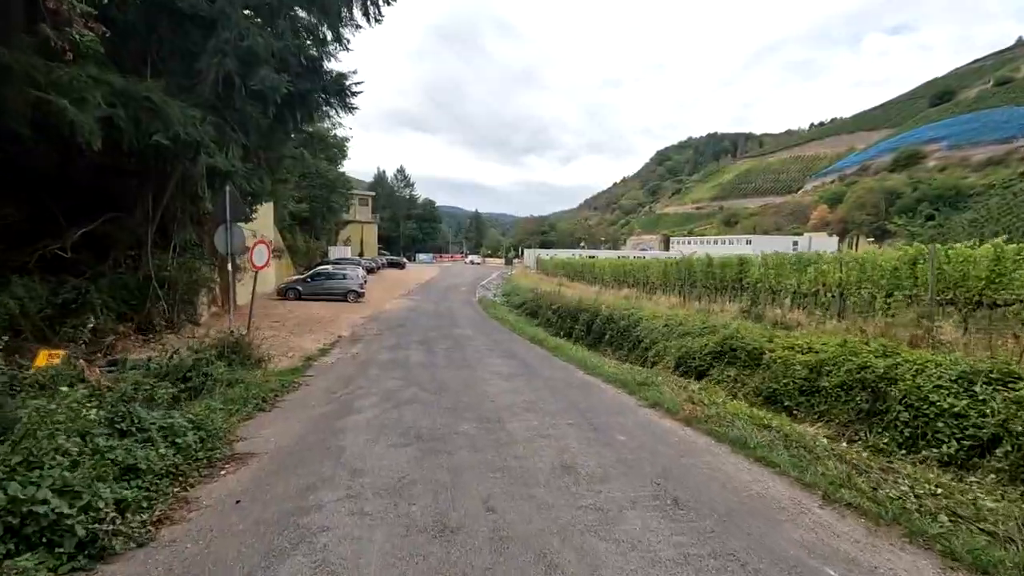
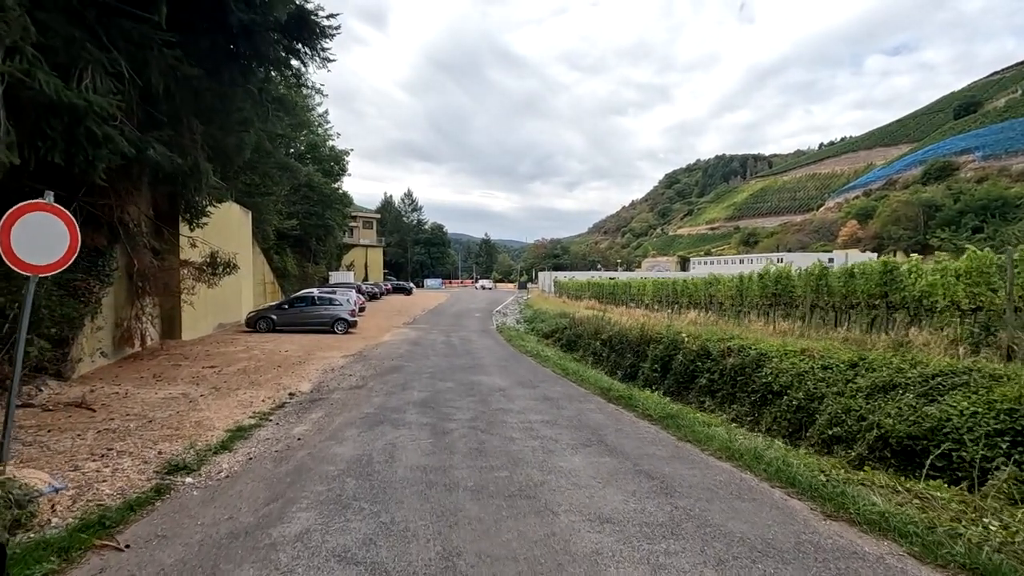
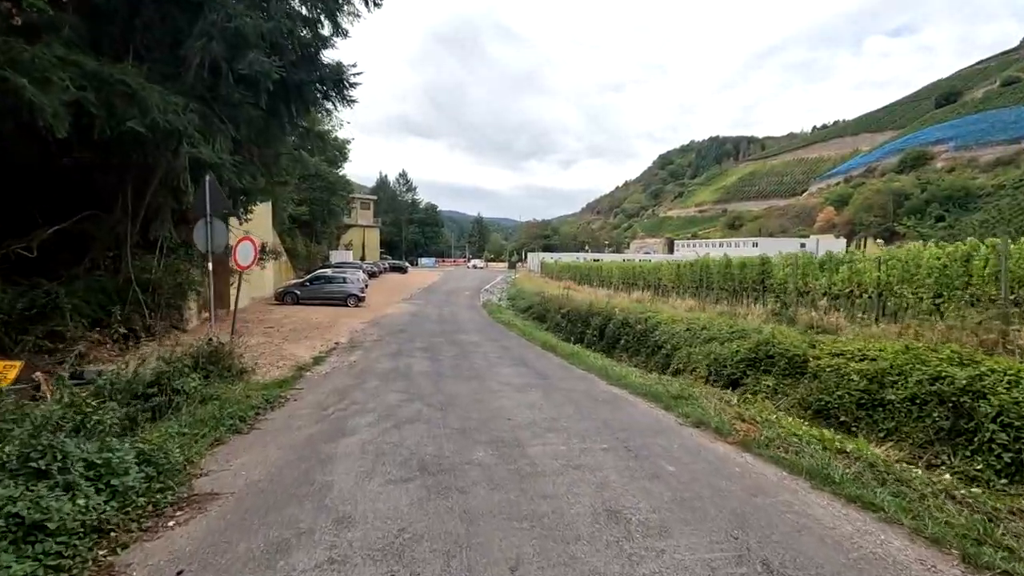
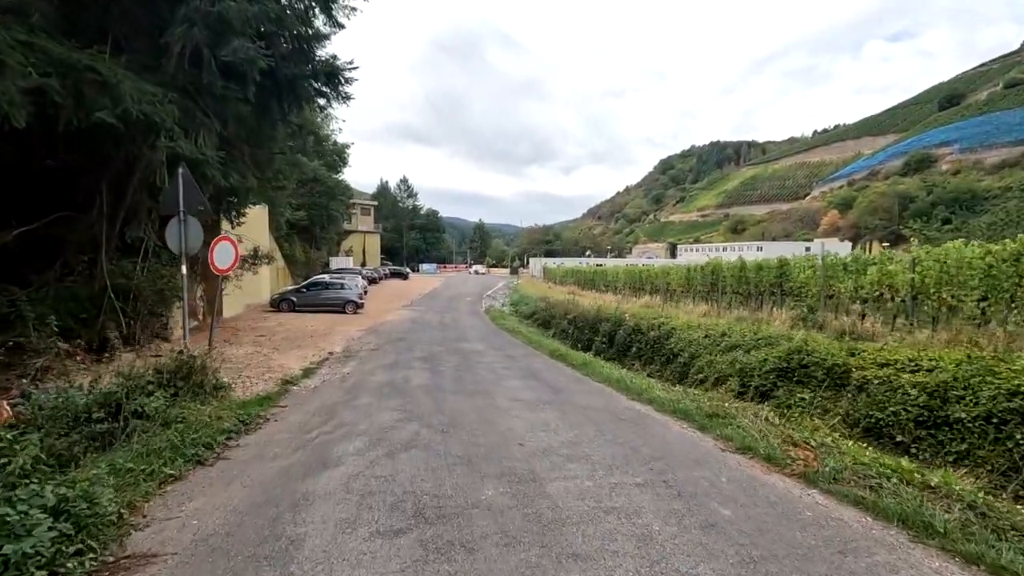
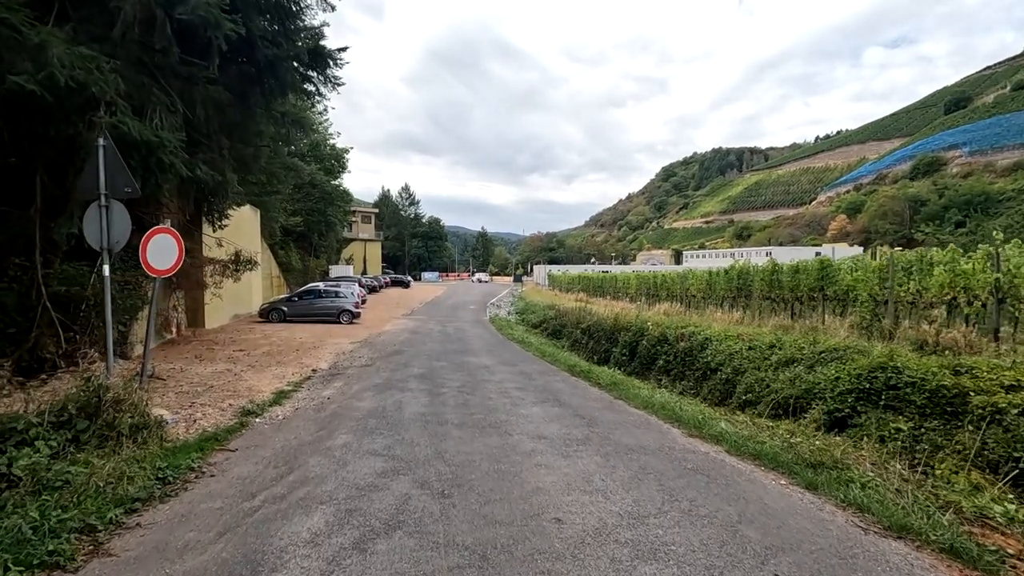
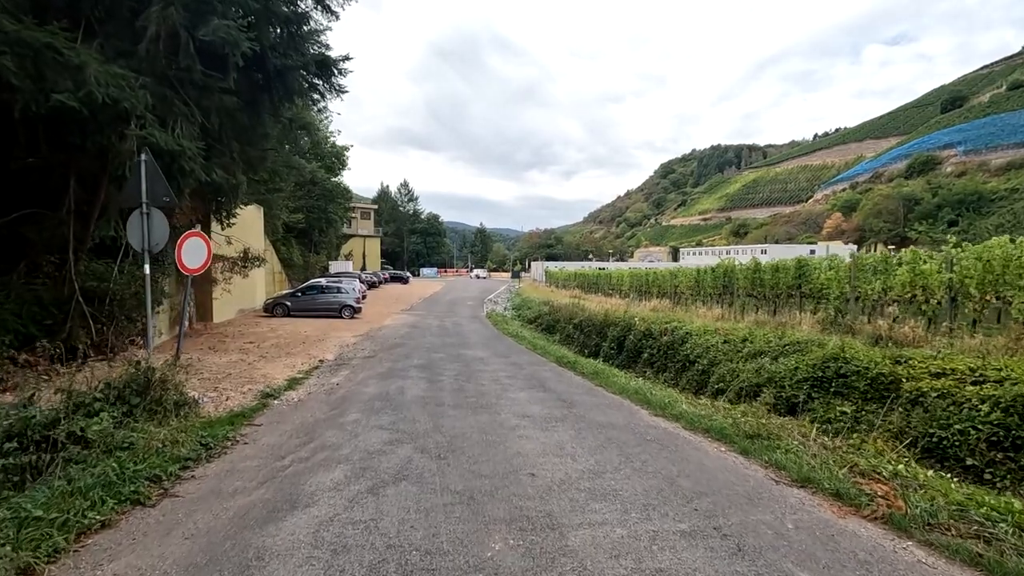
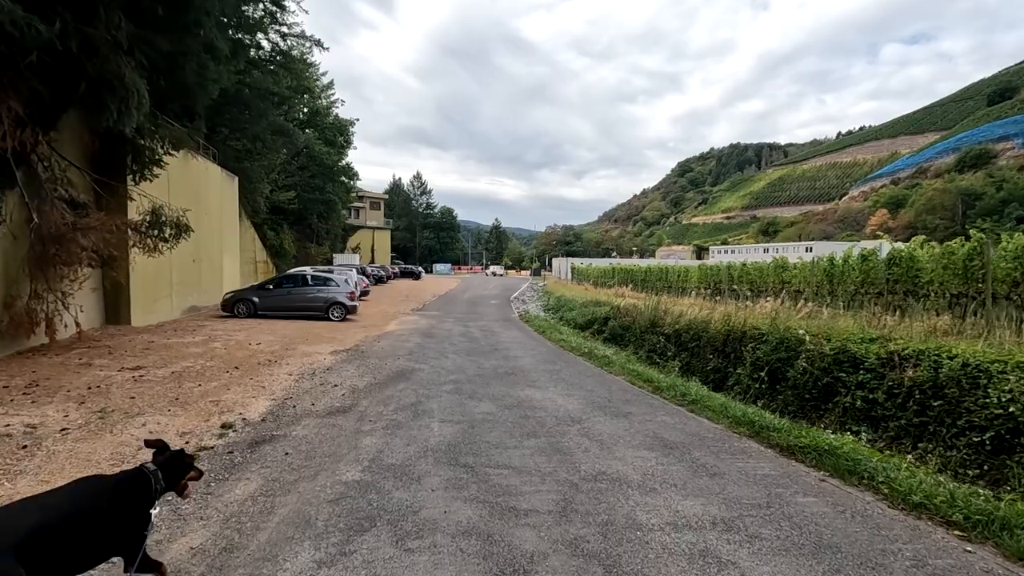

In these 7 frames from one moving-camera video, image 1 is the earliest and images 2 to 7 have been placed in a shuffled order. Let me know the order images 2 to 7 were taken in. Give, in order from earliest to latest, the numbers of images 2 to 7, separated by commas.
3, 4, 6, 5, 2, 7
